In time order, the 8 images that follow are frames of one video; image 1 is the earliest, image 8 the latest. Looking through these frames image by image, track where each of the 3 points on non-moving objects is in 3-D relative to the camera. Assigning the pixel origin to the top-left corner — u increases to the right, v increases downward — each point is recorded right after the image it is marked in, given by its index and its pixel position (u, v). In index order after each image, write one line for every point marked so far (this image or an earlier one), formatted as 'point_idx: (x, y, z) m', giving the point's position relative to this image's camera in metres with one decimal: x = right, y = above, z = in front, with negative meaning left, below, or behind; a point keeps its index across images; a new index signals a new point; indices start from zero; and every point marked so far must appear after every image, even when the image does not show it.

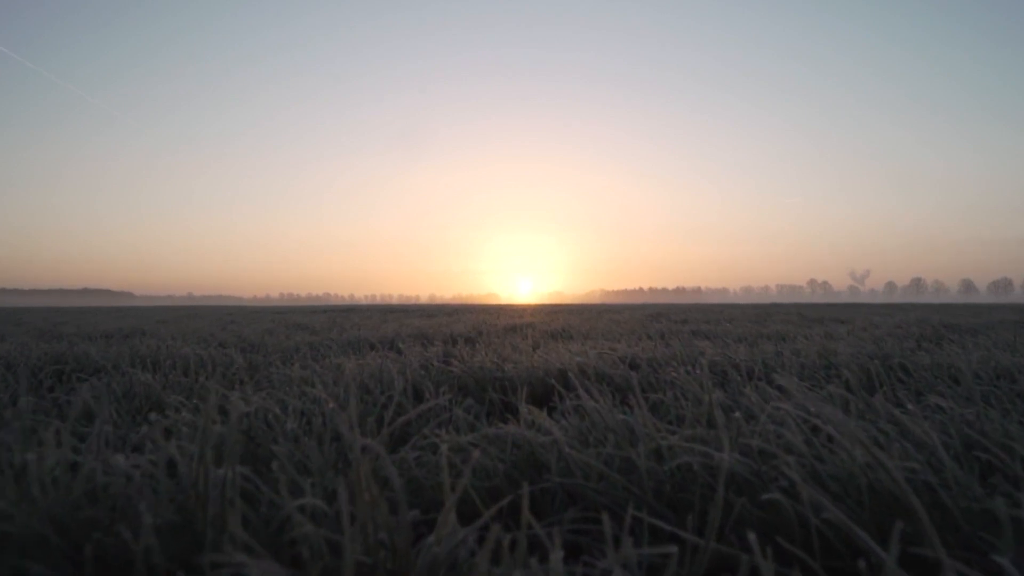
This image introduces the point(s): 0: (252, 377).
0: (-1.8, -0.6, +3.5) m
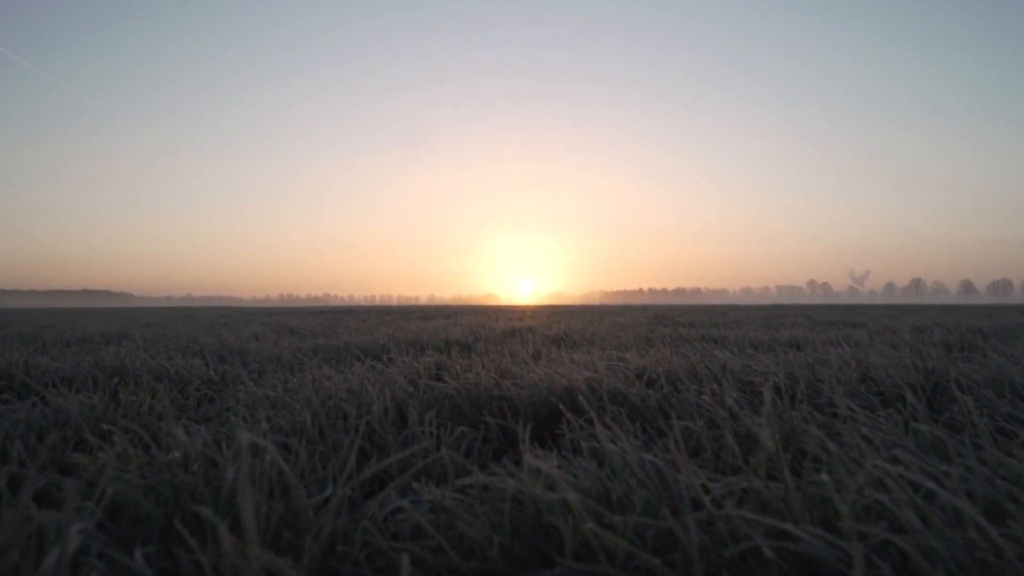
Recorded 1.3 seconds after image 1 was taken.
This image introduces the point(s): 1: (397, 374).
0: (-1.8, -0.7, +3.1) m
1: (-0.8, -0.6, +3.5) m
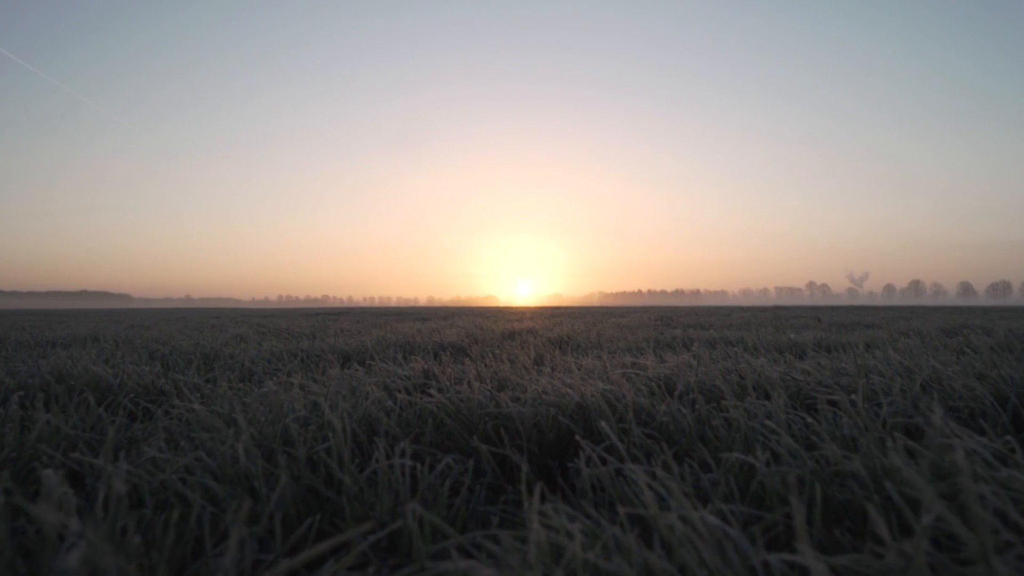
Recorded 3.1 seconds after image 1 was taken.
0: (-1.8, -0.6, +2.5) m
1: (-0.8, -0.6, +2.9) m
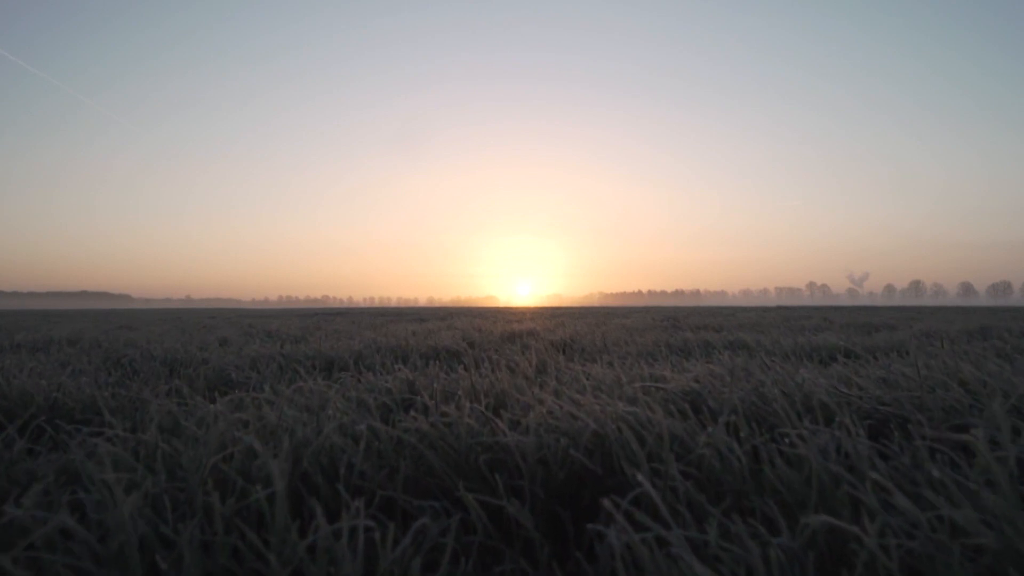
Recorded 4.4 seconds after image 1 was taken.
0: (-1.8, -0.6, +2.1) m
1: (-0.8, -0.6, +2.5) m
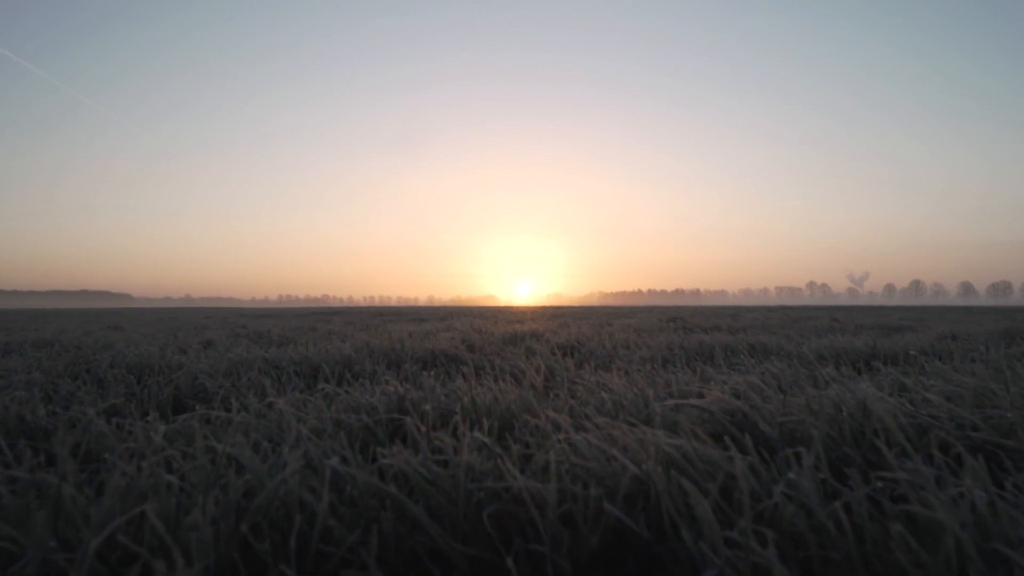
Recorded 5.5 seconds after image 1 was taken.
0: (-1.8, -0.6, +1.6) m
1: (-0.8, -0.6, +2.0) m
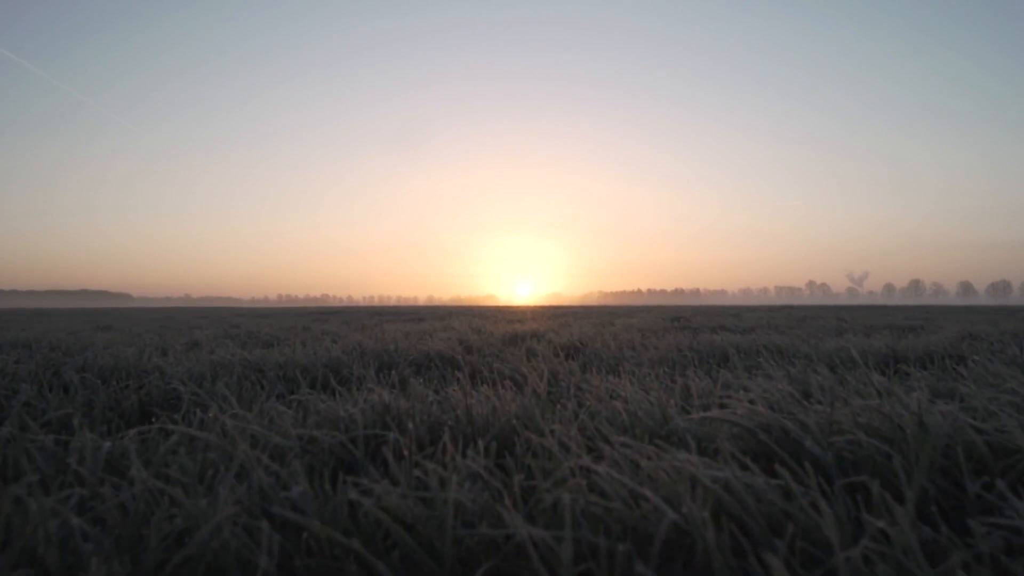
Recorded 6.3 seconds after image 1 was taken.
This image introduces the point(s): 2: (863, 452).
0: (-1.8, -0.6, +1.3) m
1: (-0.8, -0.5, +1.7) m
2: (+1.2, -0.5, +1.6) m
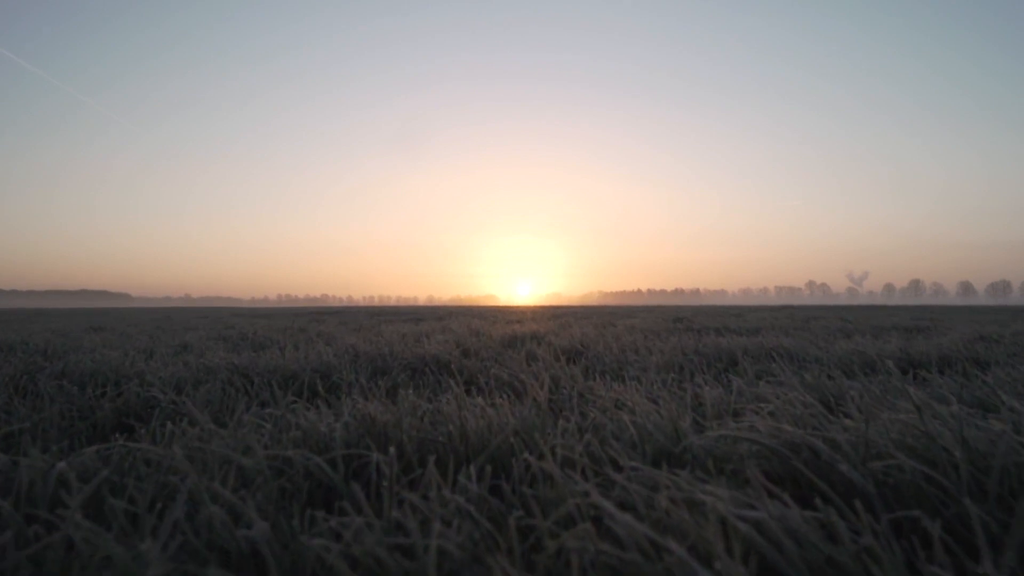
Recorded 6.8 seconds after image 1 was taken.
0: (-1.8, -0.6, +1.1) m
1: (-0.8, -0.6, +1.5) m
2: (+1.2, -0.5, +1.4) m
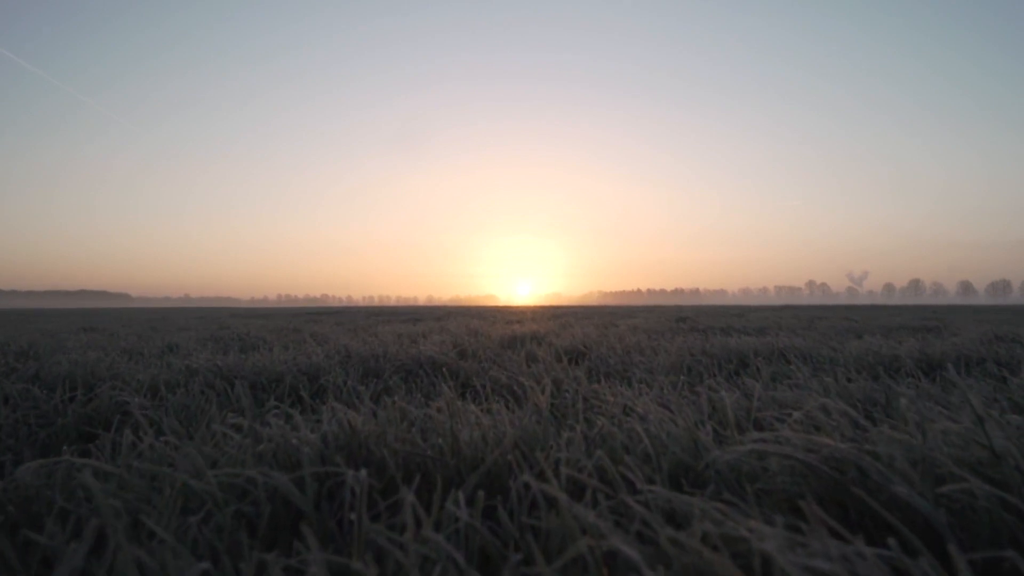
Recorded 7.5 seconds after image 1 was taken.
0: (-1.8, -0.6, +0.9) m
1: (-0.8, -0.5, +1.3) m
2: (+1.1, -0.5, +1.2) m
